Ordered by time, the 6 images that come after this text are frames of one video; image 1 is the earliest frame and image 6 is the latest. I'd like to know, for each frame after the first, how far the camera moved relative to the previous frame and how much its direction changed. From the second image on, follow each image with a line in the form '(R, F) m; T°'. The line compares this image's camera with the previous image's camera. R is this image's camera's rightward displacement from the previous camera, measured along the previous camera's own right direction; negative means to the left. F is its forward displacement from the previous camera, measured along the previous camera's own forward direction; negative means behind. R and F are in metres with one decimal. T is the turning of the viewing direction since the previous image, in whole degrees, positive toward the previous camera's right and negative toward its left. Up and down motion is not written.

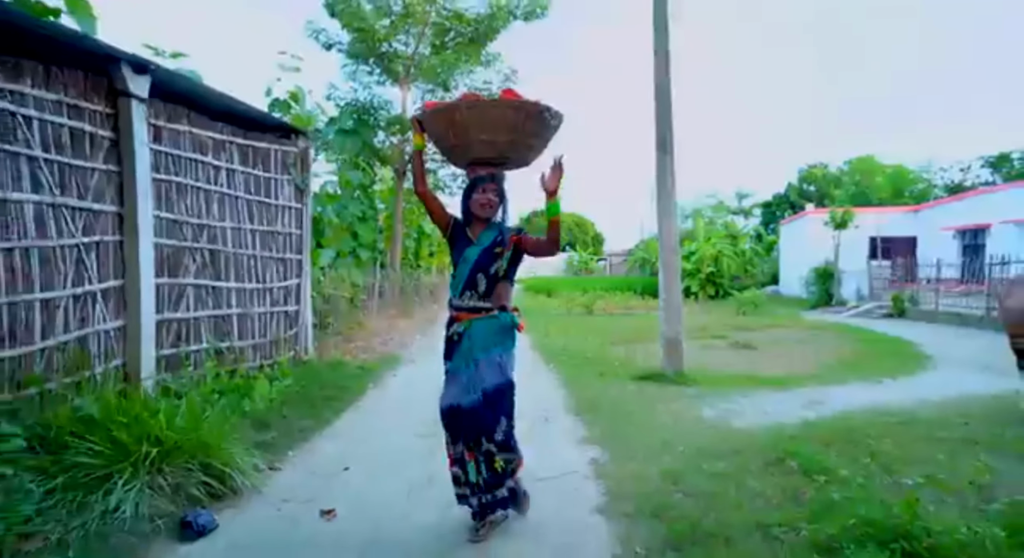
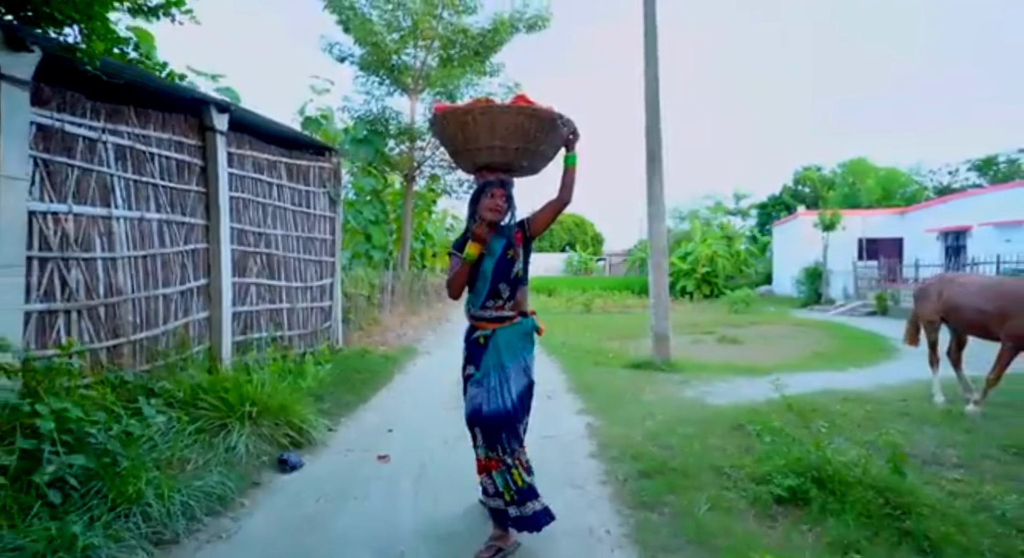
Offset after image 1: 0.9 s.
(-0.1, -0.9) m; 0°
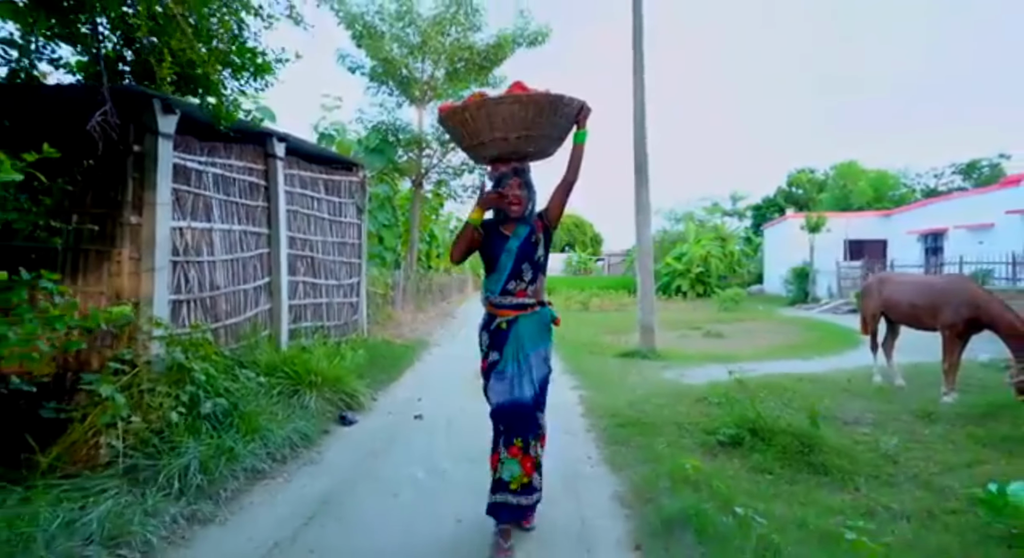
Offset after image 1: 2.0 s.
(-0.1, -1.1) m; 0°
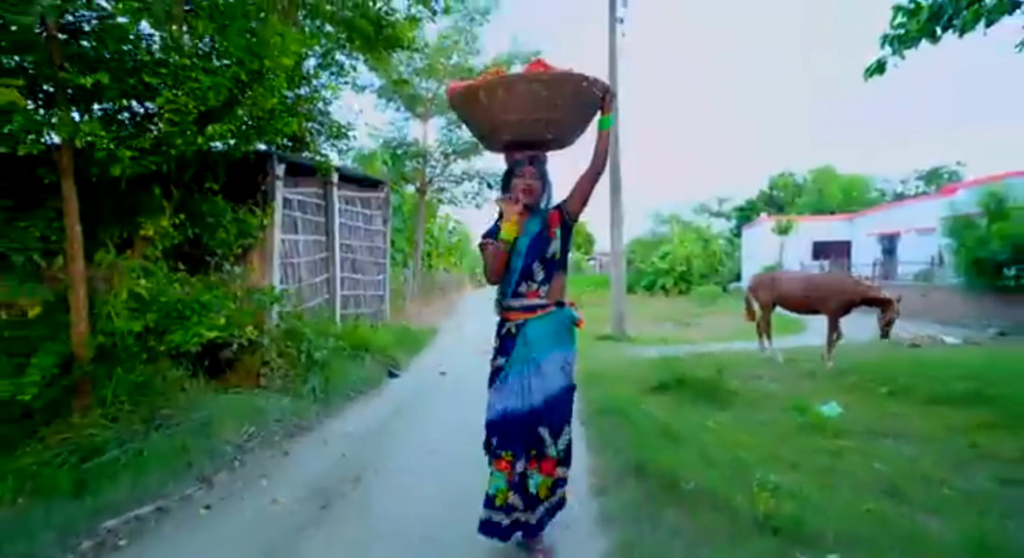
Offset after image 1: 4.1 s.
(-0.1, -2.0) m; +1°
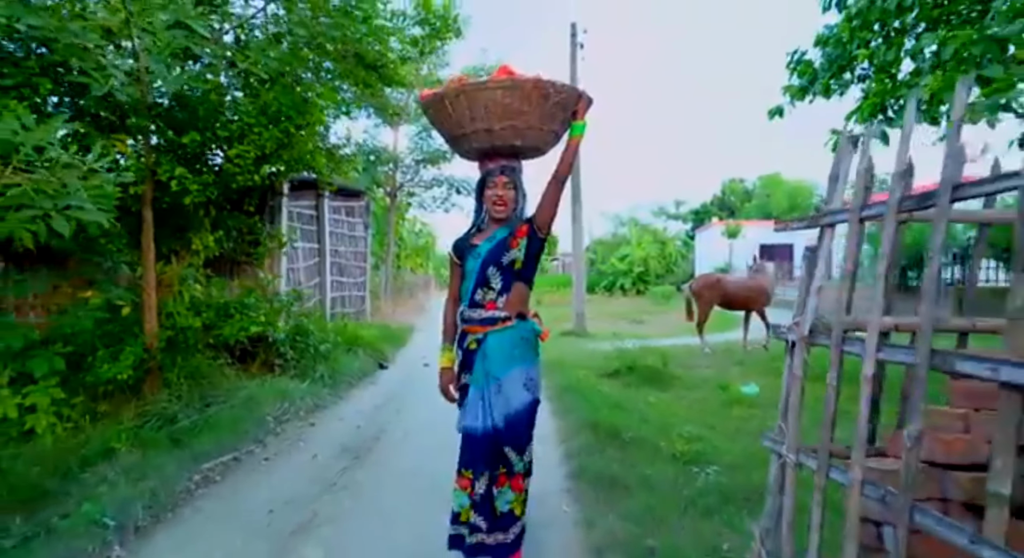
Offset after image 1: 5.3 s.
(-0.2, -1.0) m; +4°
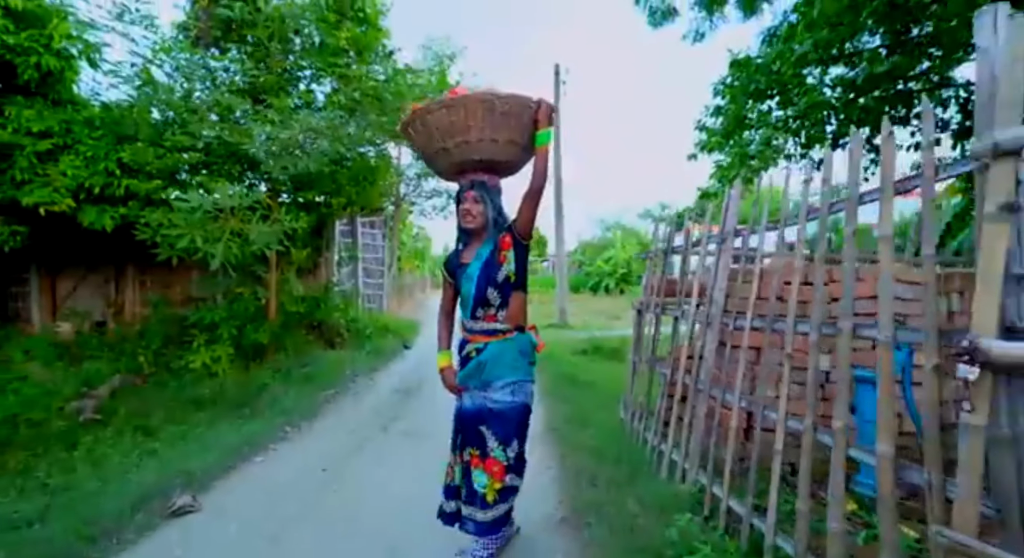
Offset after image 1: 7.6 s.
(0.0, -2.2) m; +1°
